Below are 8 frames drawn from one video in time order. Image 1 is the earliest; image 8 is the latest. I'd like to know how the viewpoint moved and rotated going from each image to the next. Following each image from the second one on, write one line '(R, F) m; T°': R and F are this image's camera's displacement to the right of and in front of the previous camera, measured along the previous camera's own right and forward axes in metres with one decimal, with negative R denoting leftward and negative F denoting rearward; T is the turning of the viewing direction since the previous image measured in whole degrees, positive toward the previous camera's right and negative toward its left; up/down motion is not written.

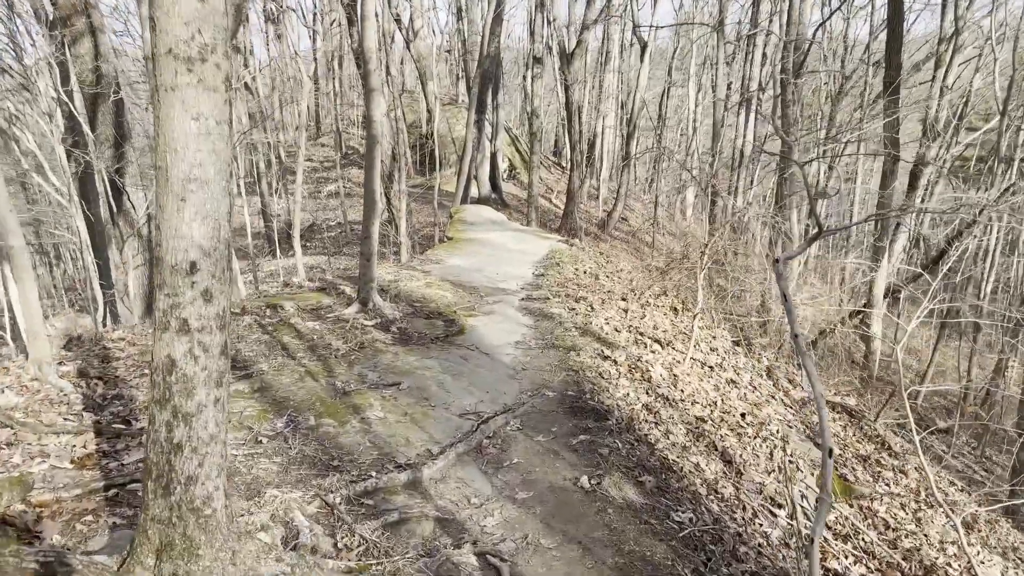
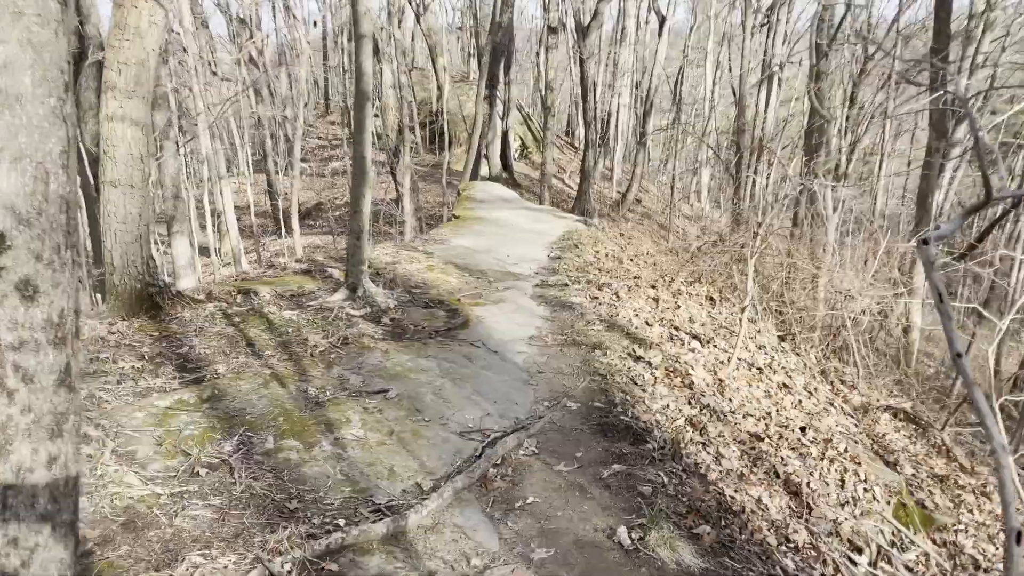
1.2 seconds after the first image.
(0.0, +1.0) m; -1°
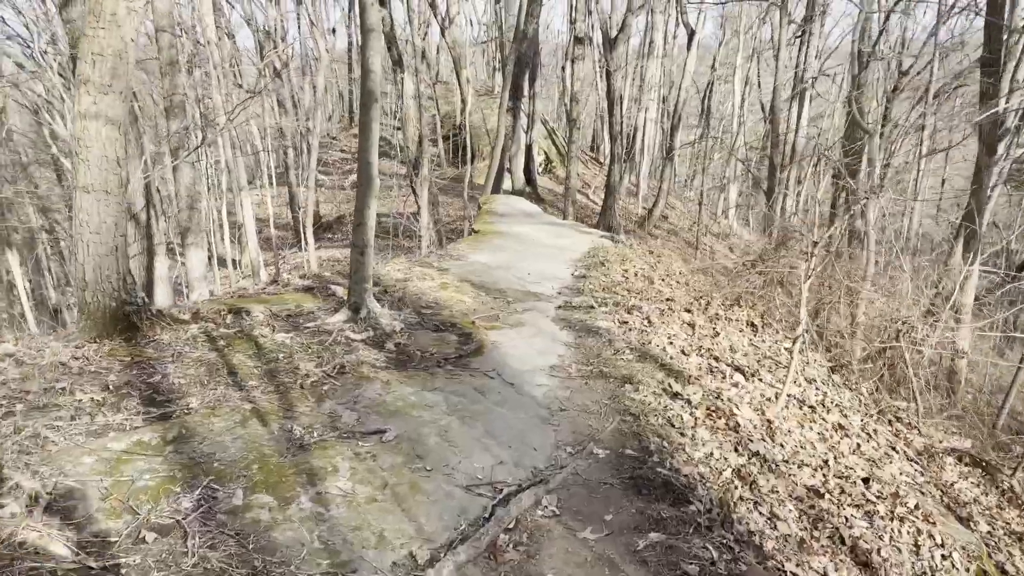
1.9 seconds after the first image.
(0.0, +0.6) m; -2°
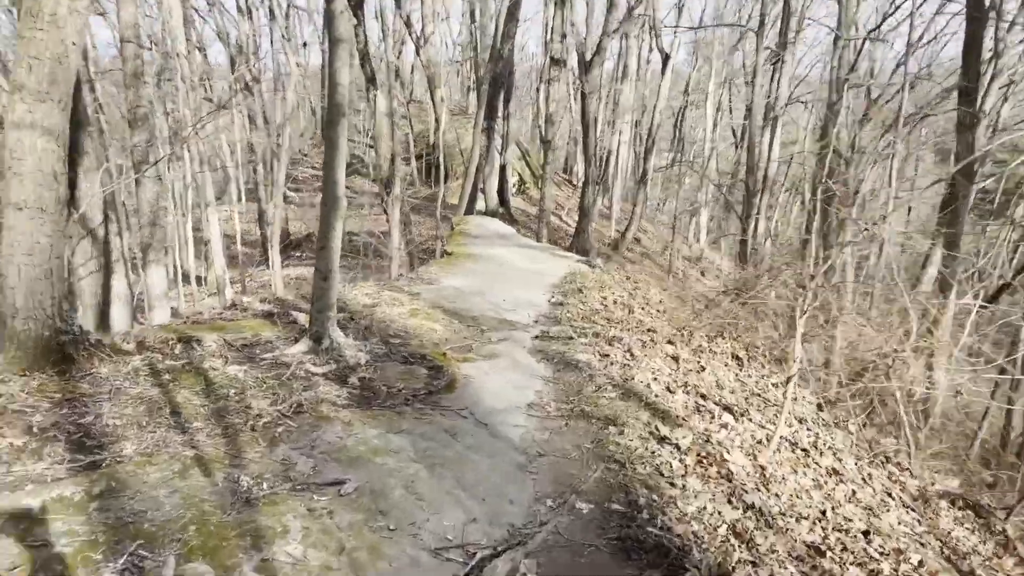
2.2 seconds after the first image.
(0.0, +0.3) m; +2°
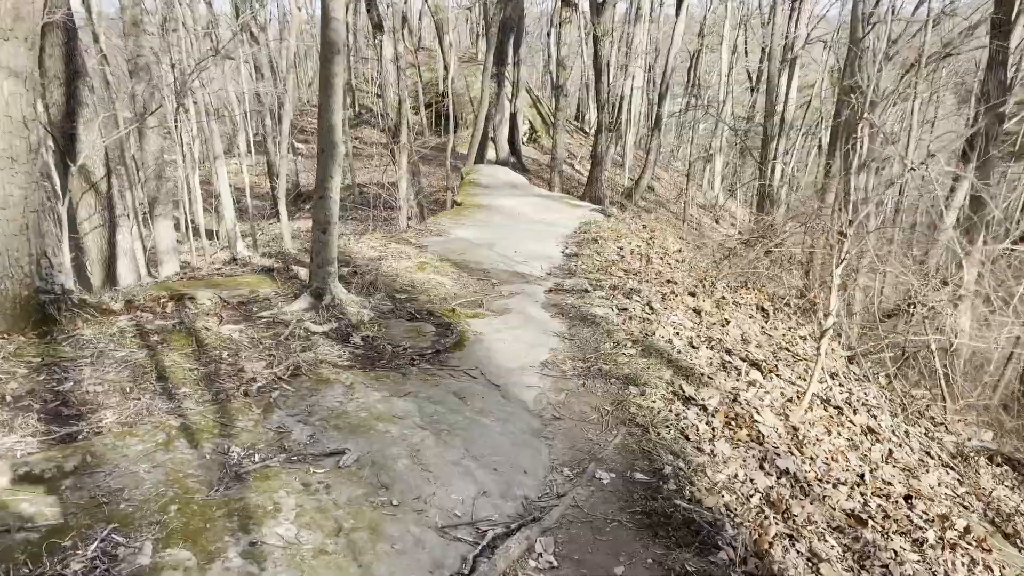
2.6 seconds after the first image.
(0.0, +0.3) m; -1°
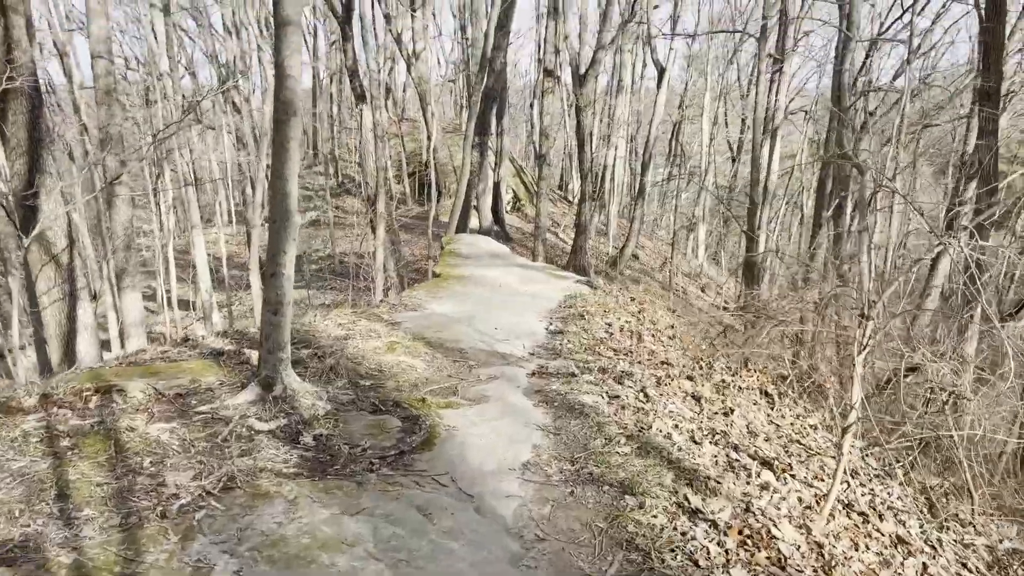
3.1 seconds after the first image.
(0.0, +0.5) m; +1°
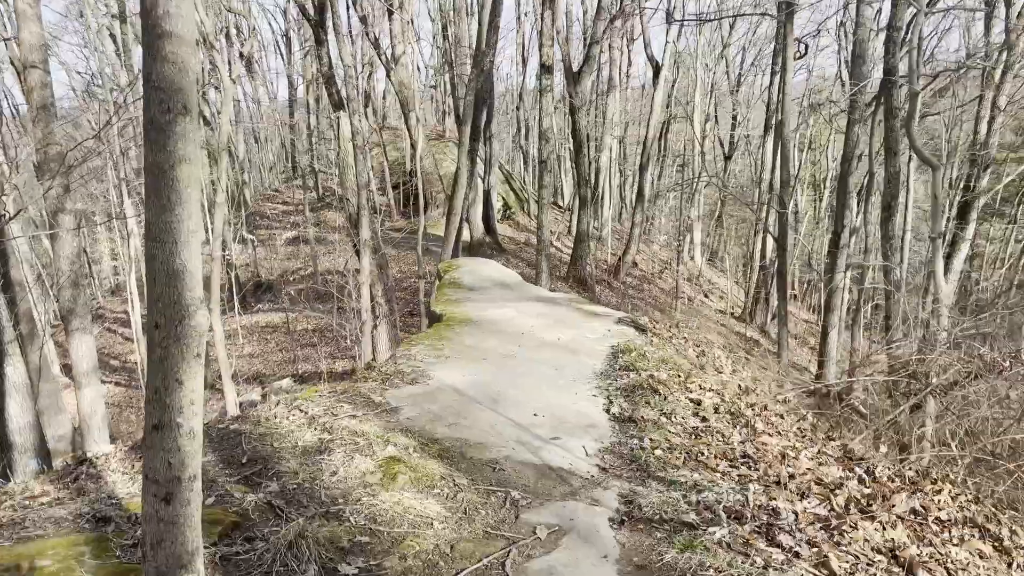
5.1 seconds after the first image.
(-0.3, +2.0) m; +1°
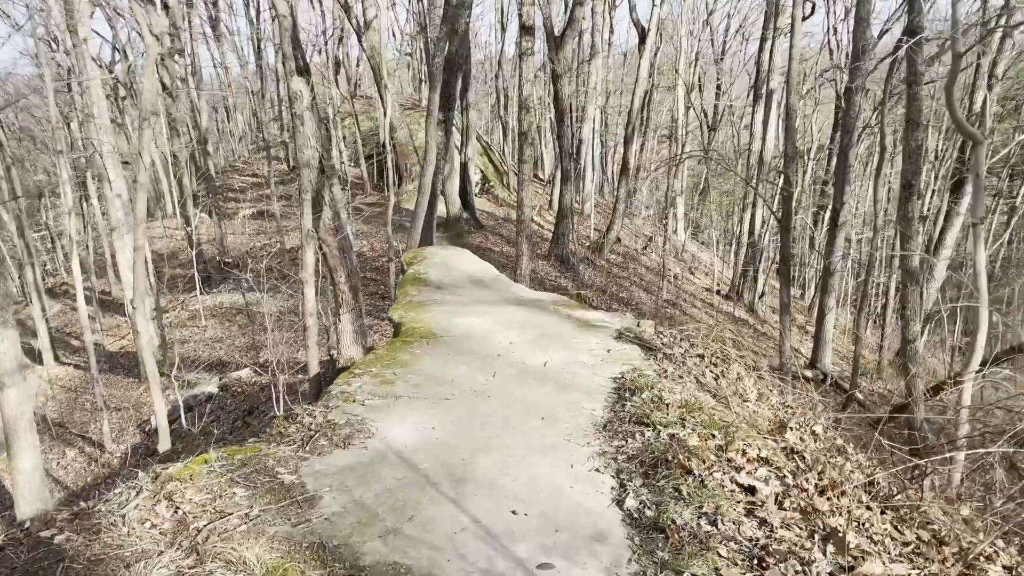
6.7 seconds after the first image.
(+0.1, +1.5) m; +1°
